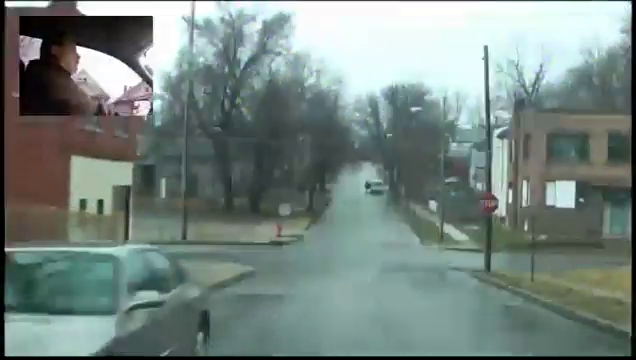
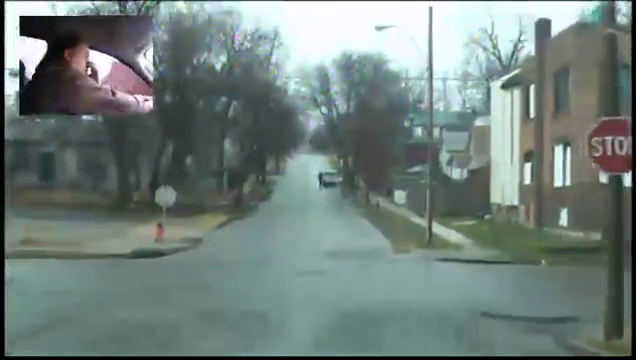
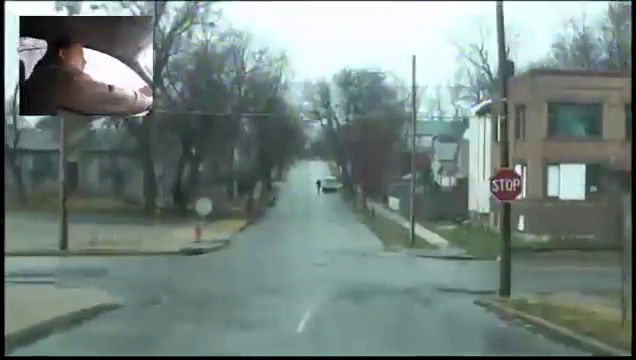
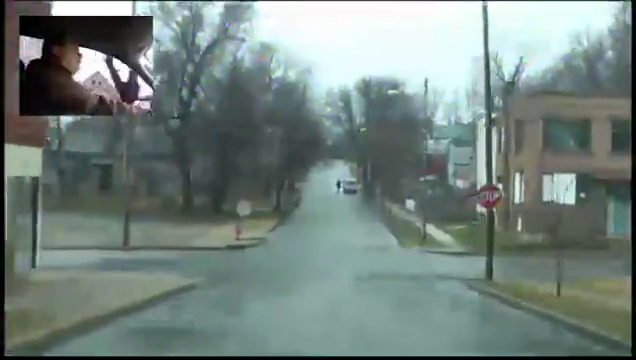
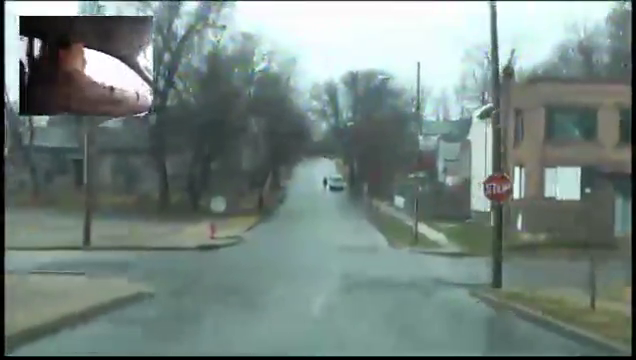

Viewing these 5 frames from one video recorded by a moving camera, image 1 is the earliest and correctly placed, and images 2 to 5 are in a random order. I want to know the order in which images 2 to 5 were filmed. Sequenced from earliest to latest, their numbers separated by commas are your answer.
4, 5, 3, 2
